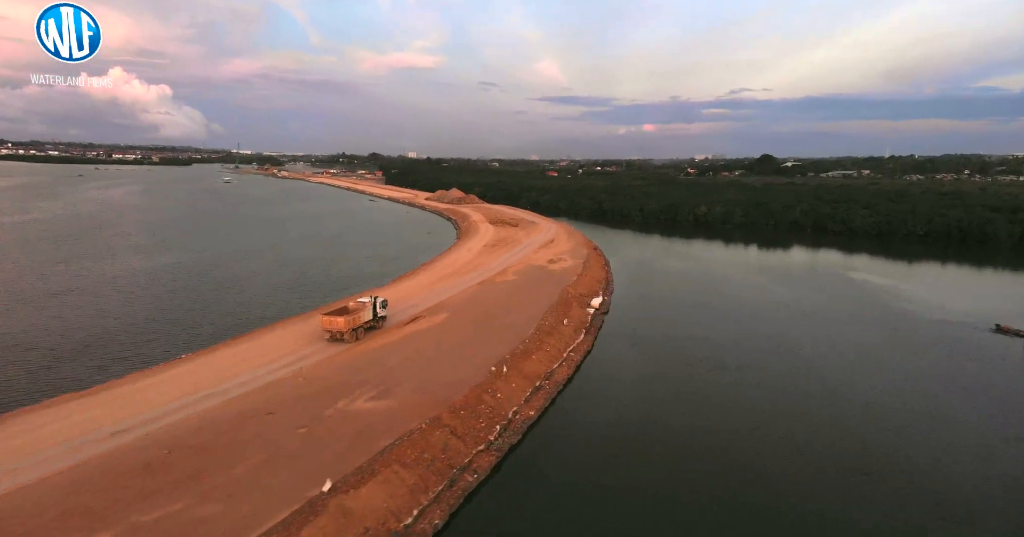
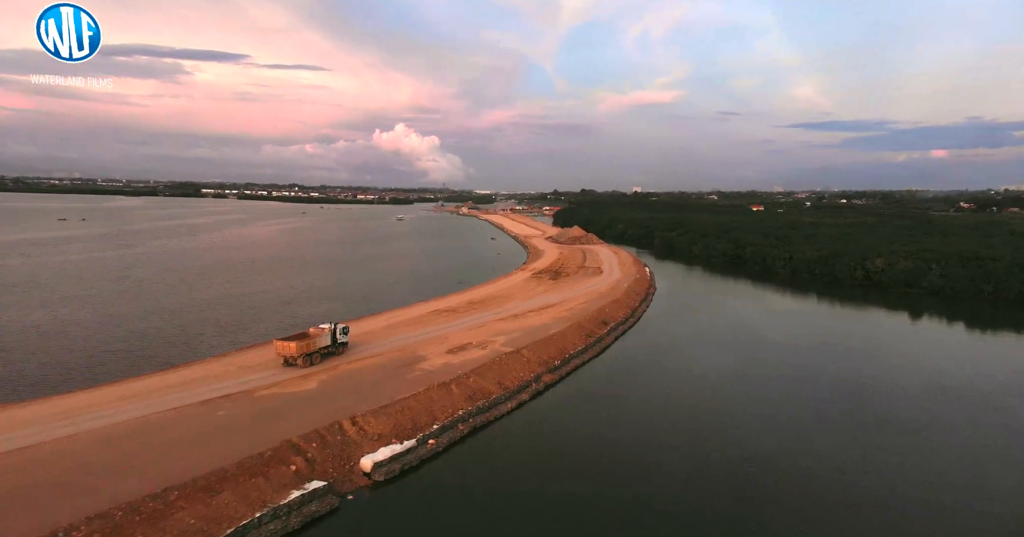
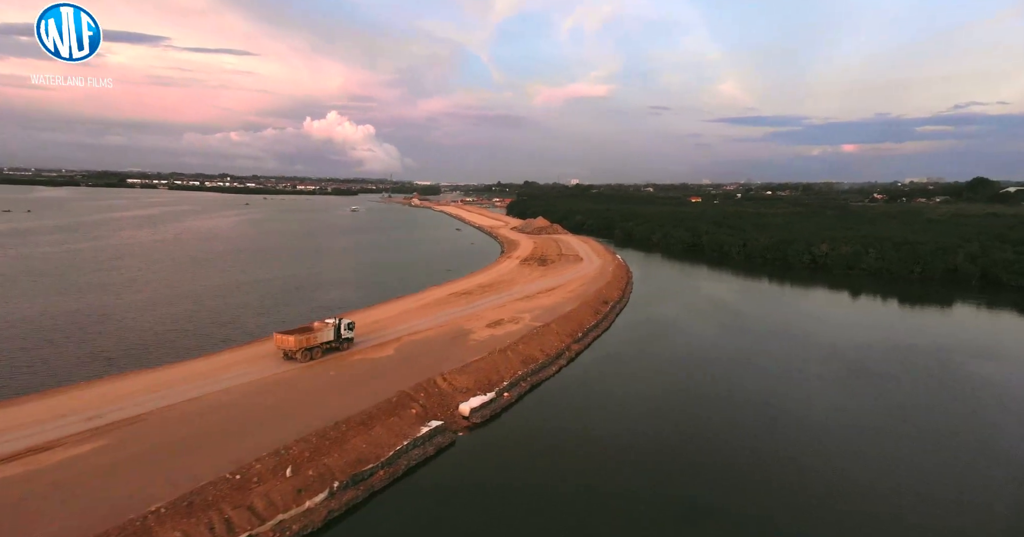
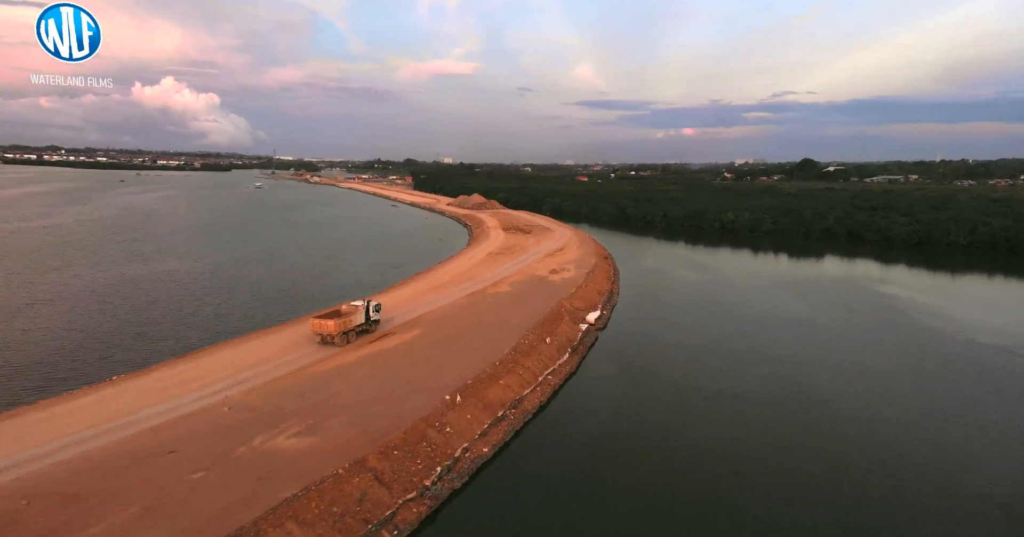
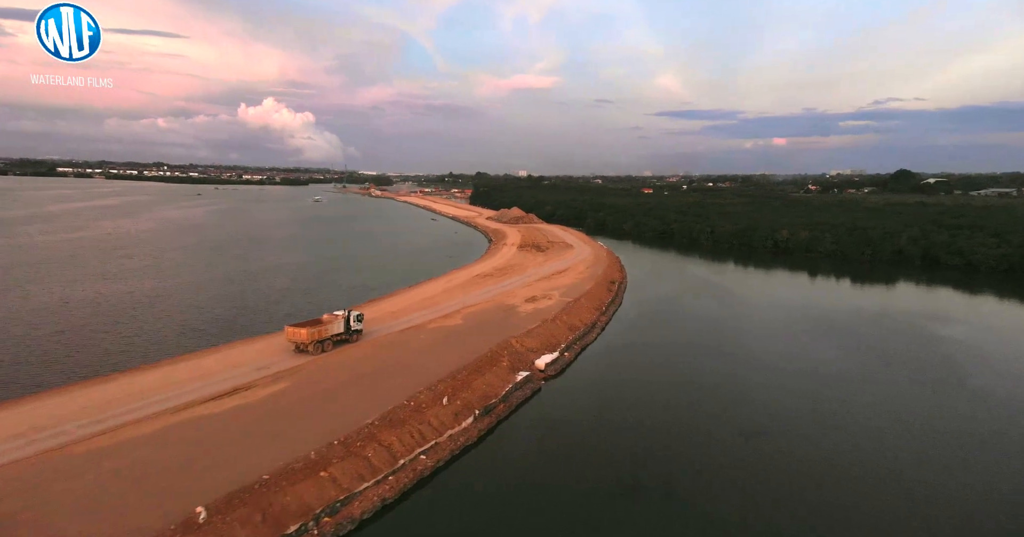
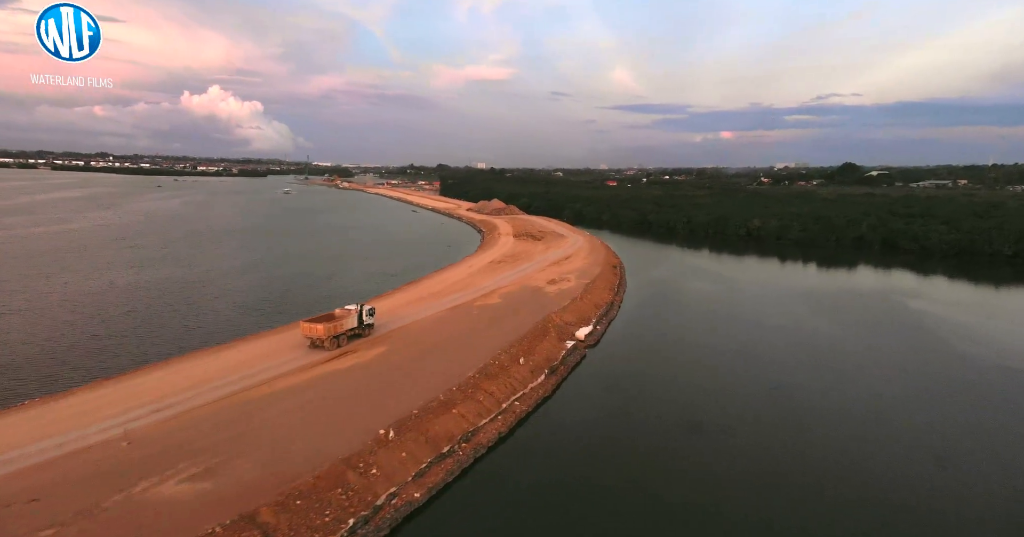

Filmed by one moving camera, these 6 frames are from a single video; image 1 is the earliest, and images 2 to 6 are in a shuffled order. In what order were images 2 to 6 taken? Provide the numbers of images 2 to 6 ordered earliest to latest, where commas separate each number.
4, 6, 5, 3, 2
